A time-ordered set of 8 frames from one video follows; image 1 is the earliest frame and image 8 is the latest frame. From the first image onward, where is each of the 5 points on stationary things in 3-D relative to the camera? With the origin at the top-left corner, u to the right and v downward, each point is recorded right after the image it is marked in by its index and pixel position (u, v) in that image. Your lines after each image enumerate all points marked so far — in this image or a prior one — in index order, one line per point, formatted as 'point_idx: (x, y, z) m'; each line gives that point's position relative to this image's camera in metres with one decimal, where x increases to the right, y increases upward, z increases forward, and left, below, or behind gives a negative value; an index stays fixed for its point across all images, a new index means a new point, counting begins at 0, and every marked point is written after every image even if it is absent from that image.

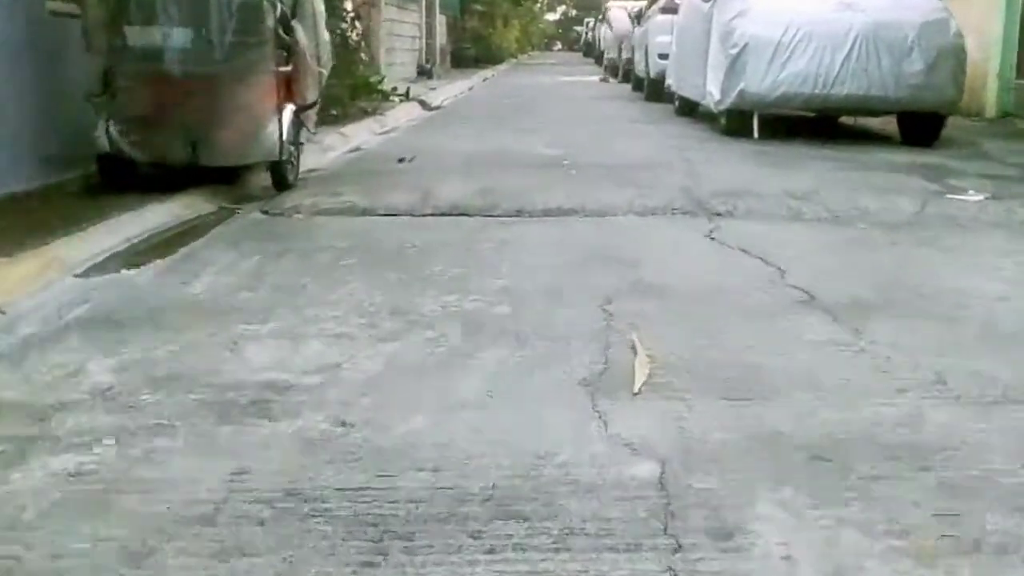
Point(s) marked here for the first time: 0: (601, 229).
0: (+0.5, +0.3, +7.7) m
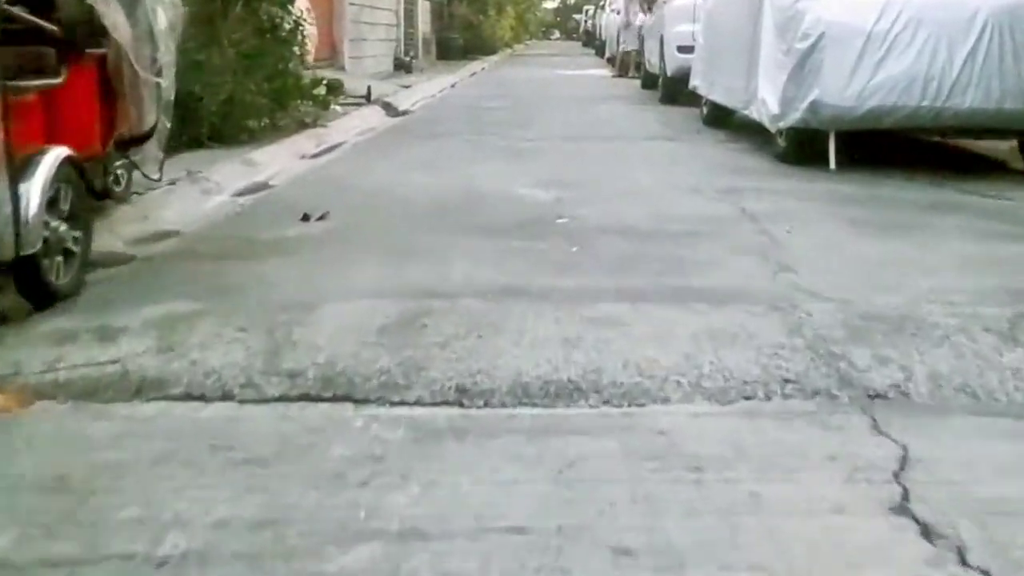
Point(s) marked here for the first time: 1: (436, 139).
0: (+0.3, -0.4, +3.3) m
1: (-0.8, +1.5, +13.9) m
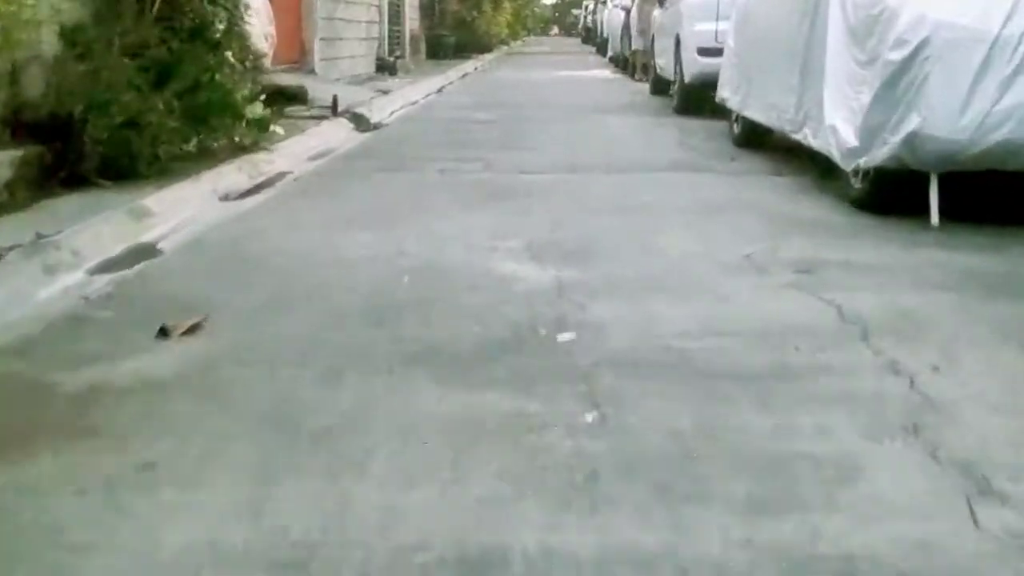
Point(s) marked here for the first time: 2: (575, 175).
0: (+0.2, -1.0, +0.5) m
1: (-0.9, +1.0, +11.0) m
2: (+0.5, +0.9, +10.3) m
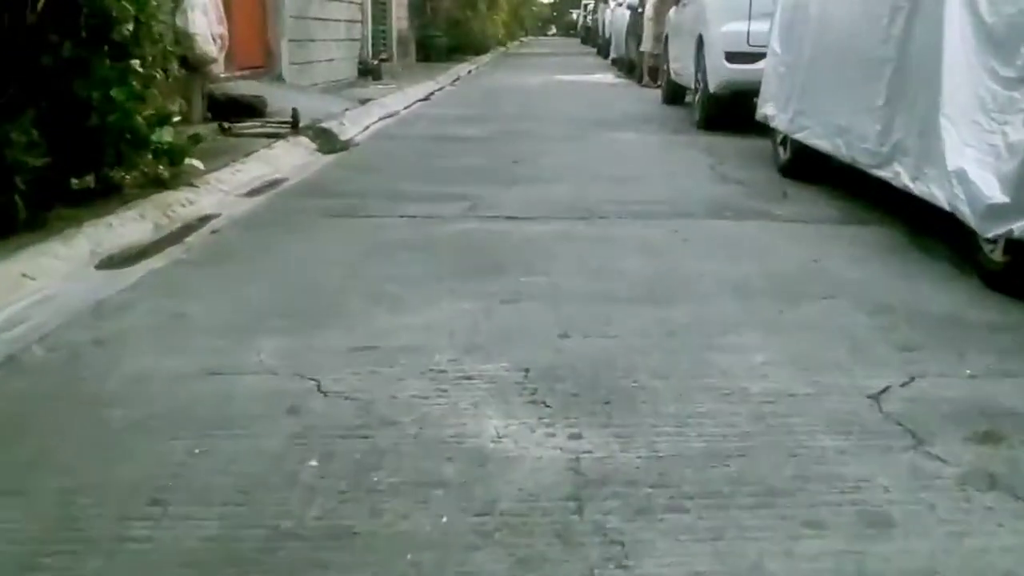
0: (+0.2, -1.5, -2.1) m
1: (-0.9, +0.5, +8.5) m
2: (+0.4, +0.4, +7.8) m
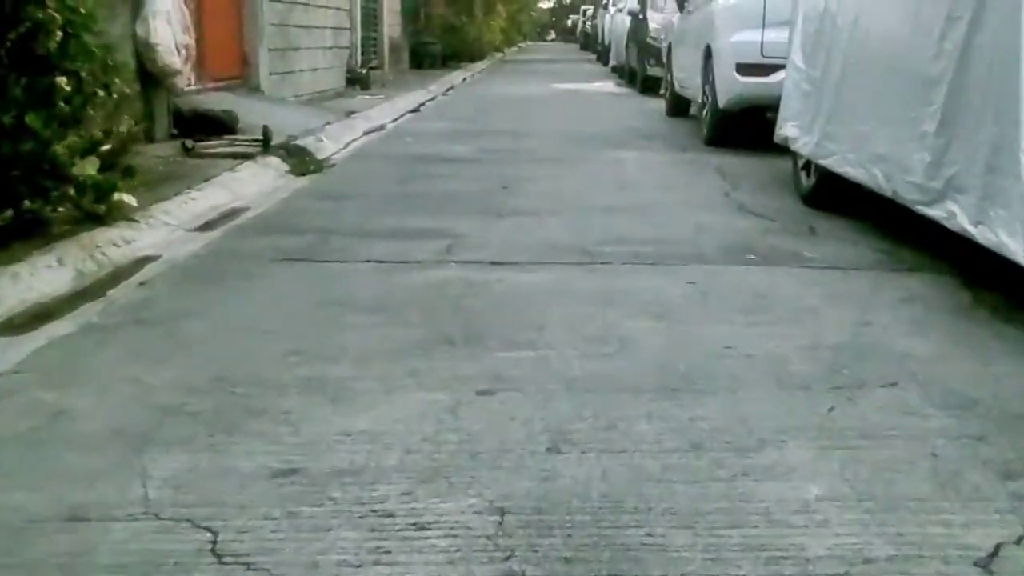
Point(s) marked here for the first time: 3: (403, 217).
0: (+0.1, -1.8, -3.3) m
1: (-1.0, +0.2, +7.3) m
2: (+0.4, +0.1, +6.6) m
3: (-0.7, +0.5, +8.7) m
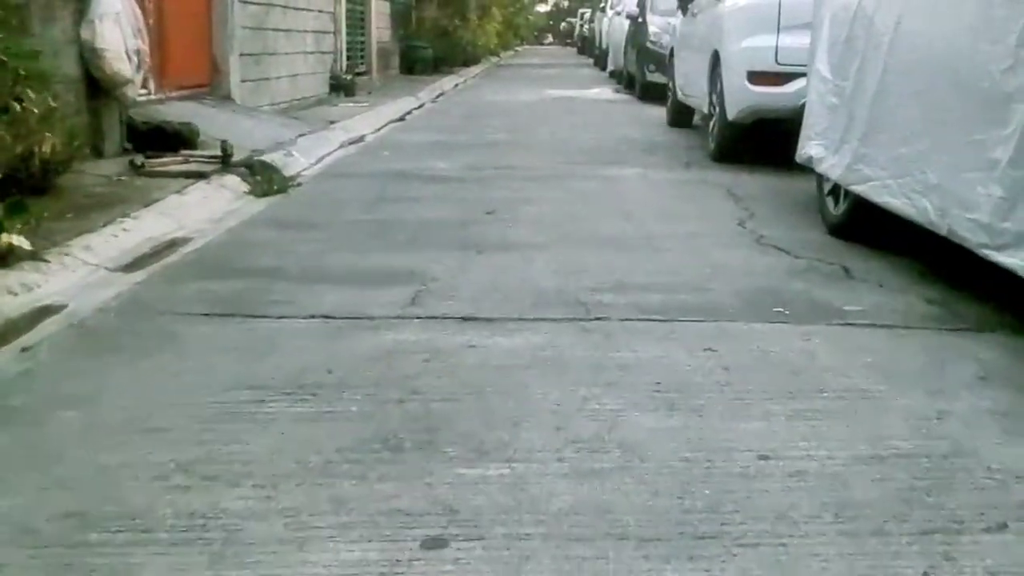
0: (0.0, -2.0, -4.5) m
1: (-1.1, -0.1, +6.0) m
2: (+0.3, -0.2, +5.3) m
3: (-0.8, +0.2, +7.5) m
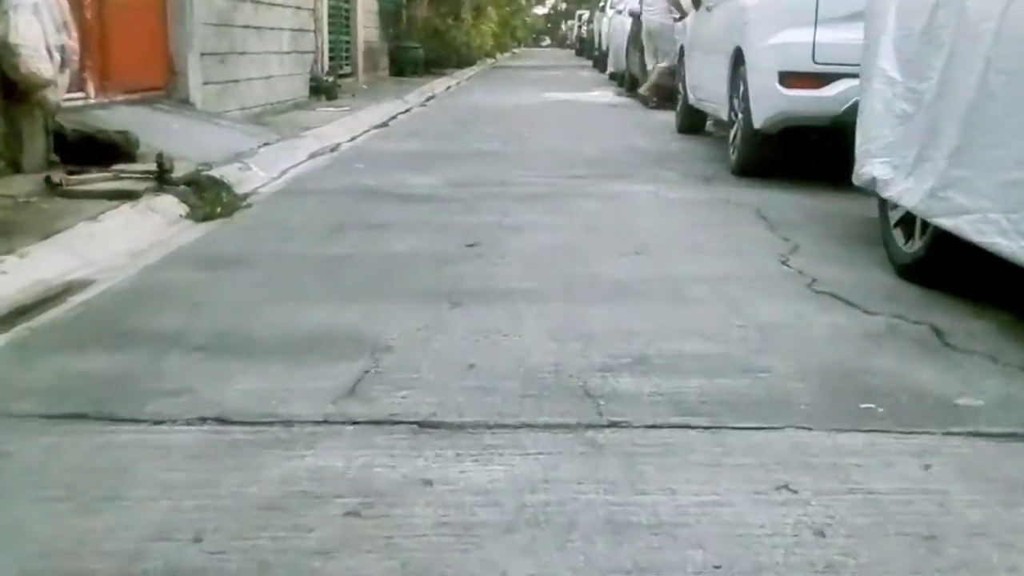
0: (0.0, -2.3, -6.3) m
1: (-1.1, -0.3, +4.3) m
2: (+0.2, -0.5, +3.6) m
3: (-0.9, -0.1, +5.8) m
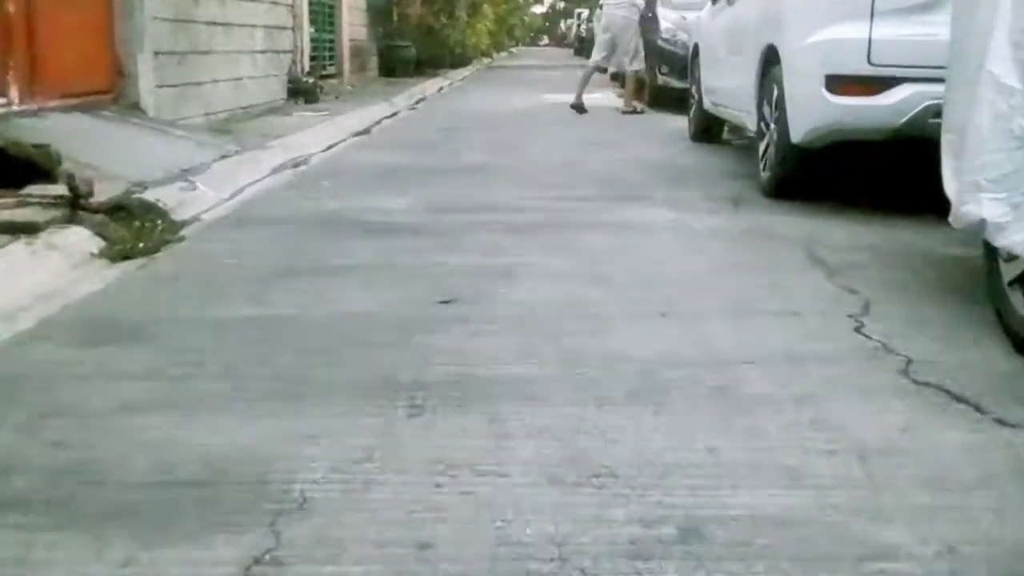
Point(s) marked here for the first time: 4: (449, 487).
0: (0.0, -2.6, -8.0) m
1: (-1.2, -0.6, +2.6) m
2: (+0.2, -0.7, +1.9) m
3: (-0.9, -0.4, +4.0) m
4: (-0.2, -0.5, +3.3) m
